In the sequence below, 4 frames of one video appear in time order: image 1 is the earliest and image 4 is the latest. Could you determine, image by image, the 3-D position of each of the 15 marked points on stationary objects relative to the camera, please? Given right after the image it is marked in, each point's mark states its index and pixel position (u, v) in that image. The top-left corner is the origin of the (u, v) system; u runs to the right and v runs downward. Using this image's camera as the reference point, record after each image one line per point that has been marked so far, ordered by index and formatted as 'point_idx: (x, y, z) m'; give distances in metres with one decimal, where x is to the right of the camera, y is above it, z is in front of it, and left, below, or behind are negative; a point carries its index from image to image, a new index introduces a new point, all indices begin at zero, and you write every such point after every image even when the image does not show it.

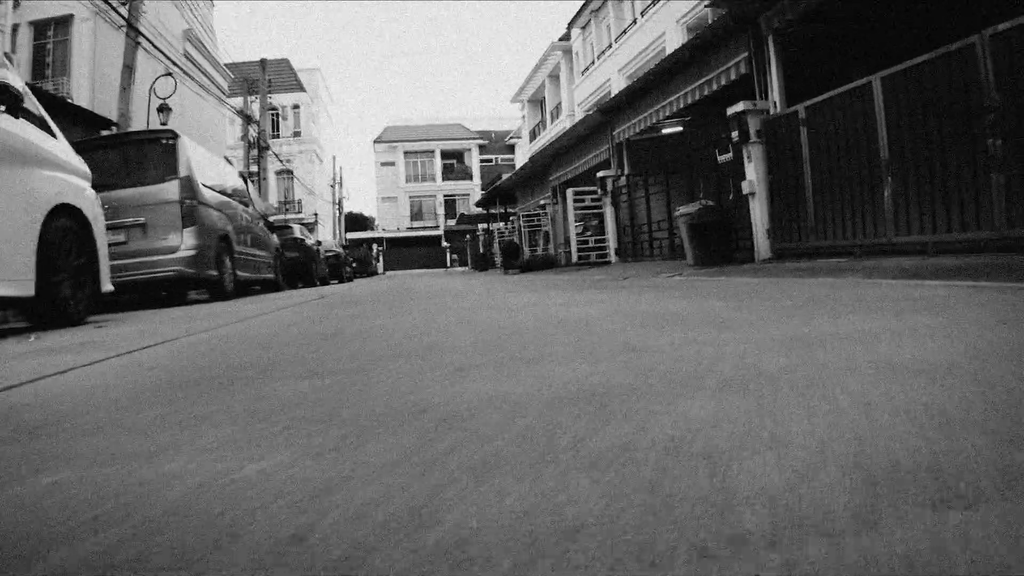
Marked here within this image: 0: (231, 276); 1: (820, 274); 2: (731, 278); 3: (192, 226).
0: (-4.1, +0.2, +10.1) m
1: (+3.1, +0.1, +6.9) m
2: (+2.5, +0.1, +7.7) m
3: (-4.2, +0.8, +9.0) m
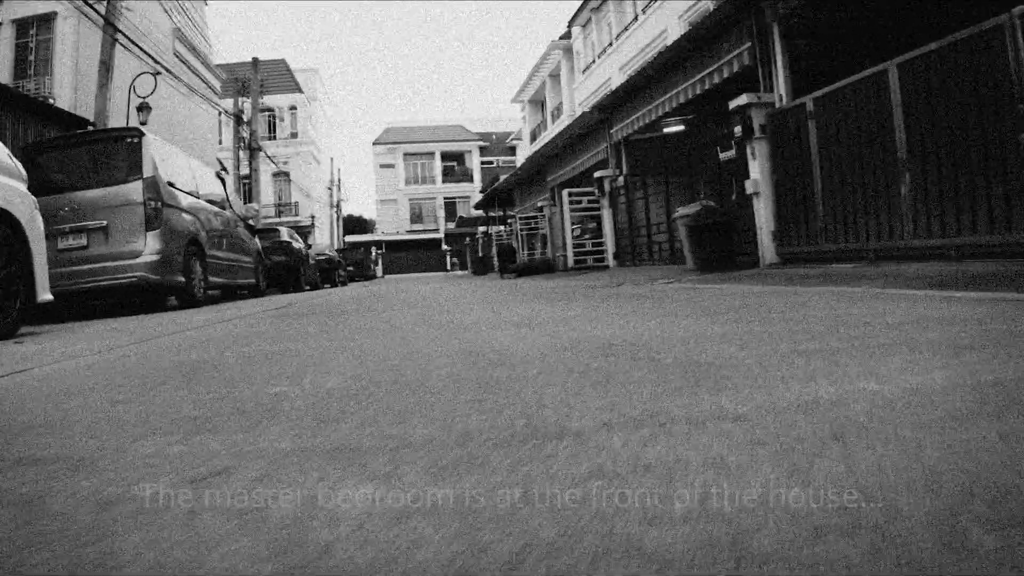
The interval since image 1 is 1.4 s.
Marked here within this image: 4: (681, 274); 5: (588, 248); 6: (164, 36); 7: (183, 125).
0: (-4.3, +0.1, +9.5) m
1: (+2.9, +0.1, +6.3) m
2: (+2.3, 0.0, +7.1) m
3: (-4.3, +0.7, +8.4) m
4: (+2.4, +0.2, +9.9) m
5: (+1.6, +0.9, +15.3) m
6: (-9.1, +6.6, +18.1) m
7: (-9.2, +4.5, +19.3) m
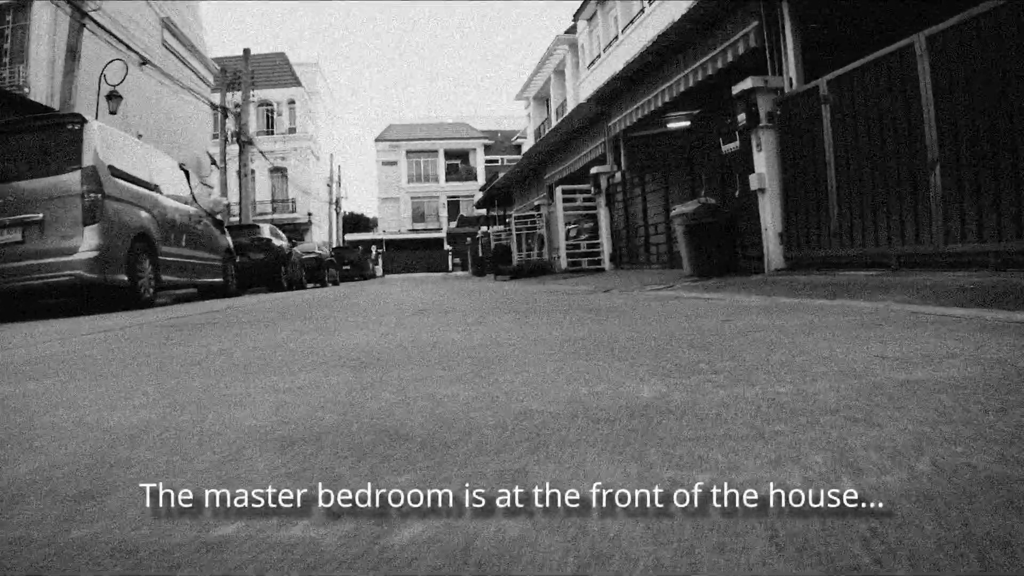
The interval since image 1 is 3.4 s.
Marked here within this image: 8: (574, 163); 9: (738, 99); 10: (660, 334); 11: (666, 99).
0: (-4.5, +0.1, +8.7) m
1: (+2.6, 0.0, +5.4) m
2: (+2.0, -0.1, +6.2) m
3: (-4.6, +0.7, +7.7) m
4: (+2.2, +0.1, +9.1) m
5: (+1.5, +0.8, +14.4) m
6: (-9.1, +6.7, +17.4) m
7: (-9.2, +4.6, +18.6) m
8: (+1.4, +2.8, +15.4) m
9: (+2.7, +2.2, +8.2) m
10: (+0.9, -0.2, +4.2) m
11: (+2.3, +2.8, +10.3) m
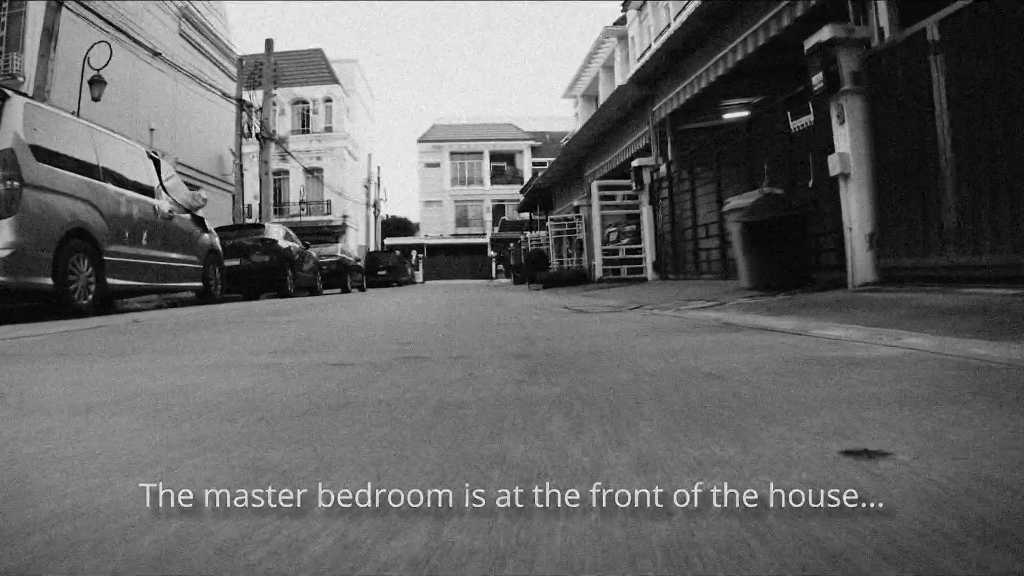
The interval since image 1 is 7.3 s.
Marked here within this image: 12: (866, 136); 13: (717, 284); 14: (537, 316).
0: (-4.4, 0.0, +7.4) m
1: (+2.4, -0.2, +3.5) m
2: (+1.9, -0.2, +4.4) m
3: (-4.6, +0.7, +6.4) m
4: (+2.3, 0.0, +7.2) m
5: (+2.0, +0.6, +12.6) m
6: (-8.2, +6.6, +16.5) m
7: (-8.2, +4.5, +17.6) m
8: (+2.0, +2.6, +13.6) m
9: (+2.8, +2.1, +6.4) m
10: (+0.7, -0.3, +2.5) m
11: (+2.5, +2.6, +8.4) m
12: (+3.1, +1.3, +6.0) m
13: (+2.4, 0.0, +8.1) m
14: (+0.1, -0.3, +5.7) m
